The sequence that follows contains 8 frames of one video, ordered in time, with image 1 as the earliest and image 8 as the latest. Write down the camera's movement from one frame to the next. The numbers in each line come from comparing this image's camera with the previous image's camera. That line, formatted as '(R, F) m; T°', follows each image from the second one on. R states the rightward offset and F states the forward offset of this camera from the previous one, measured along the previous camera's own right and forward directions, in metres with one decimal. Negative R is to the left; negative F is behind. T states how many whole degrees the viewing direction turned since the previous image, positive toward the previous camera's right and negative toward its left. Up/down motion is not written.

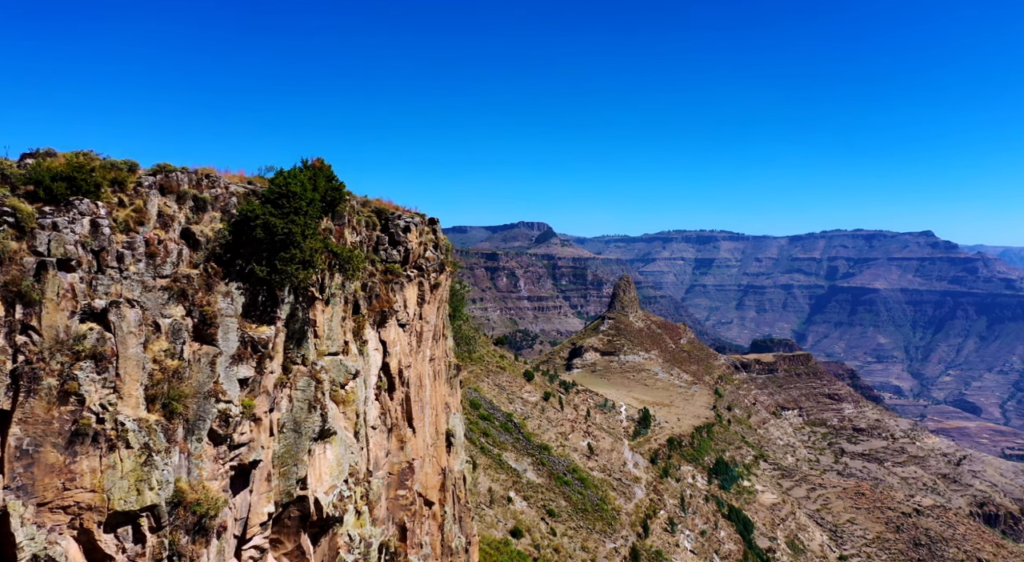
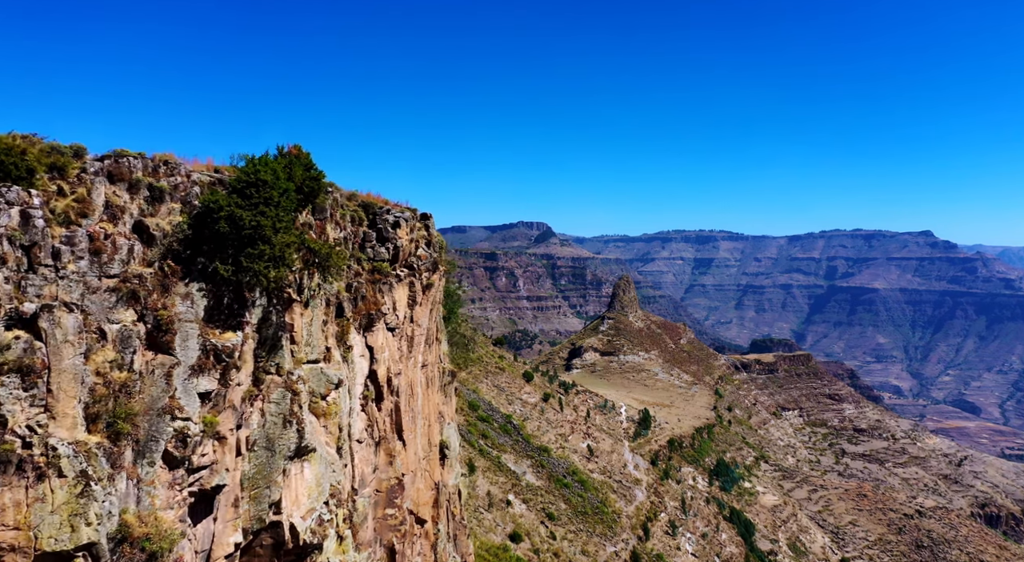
(0.0, +1.0) m; 0°
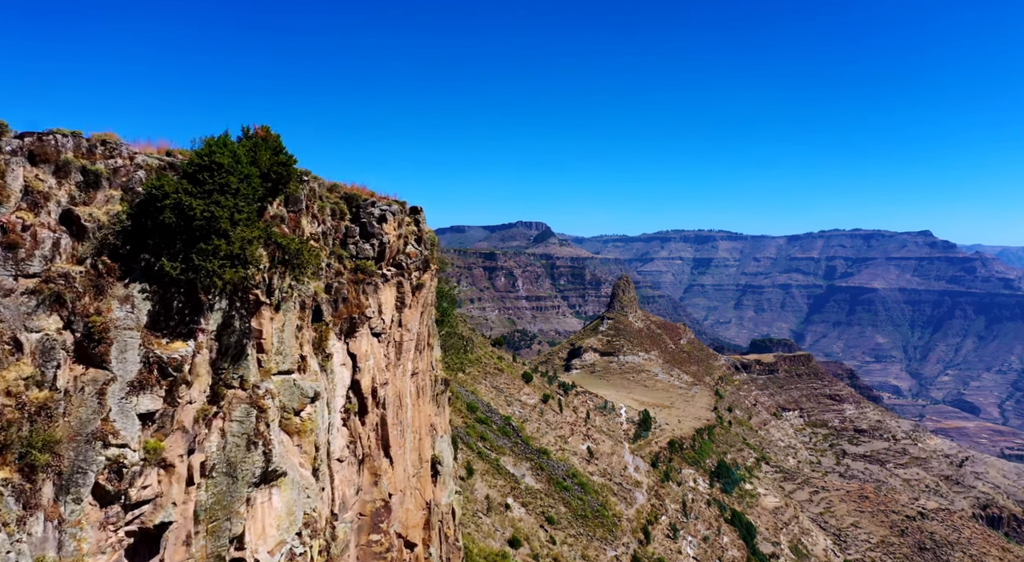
(0.0, +1.2) m; 0°
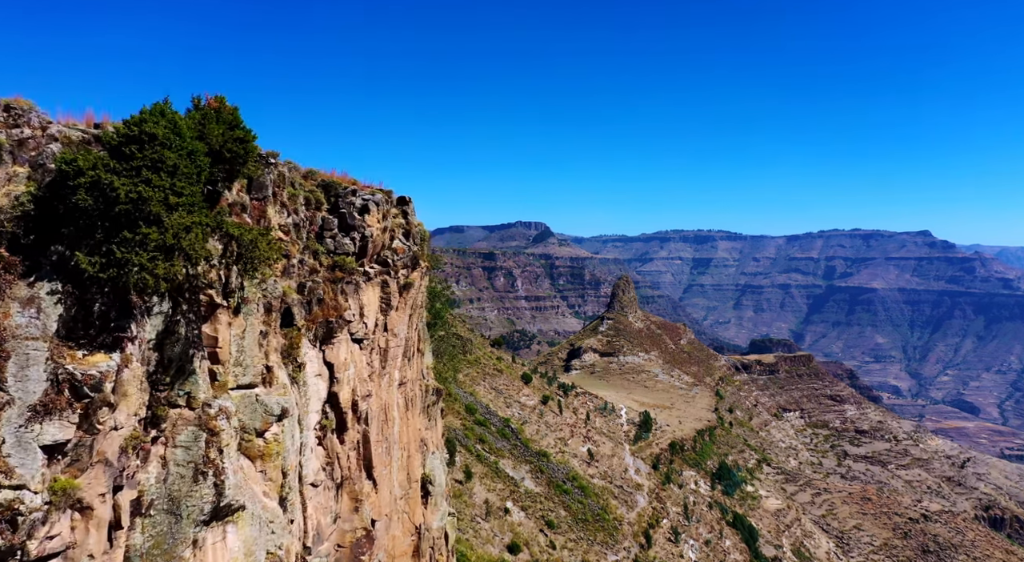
(0.0, +1.3) m; 0°
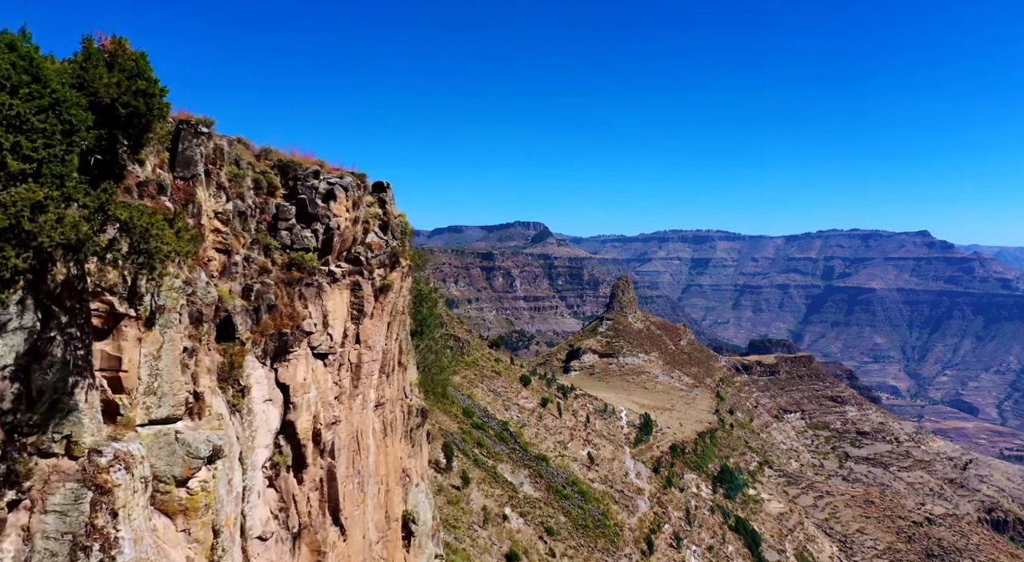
(0.0, +1.8) m; 0°
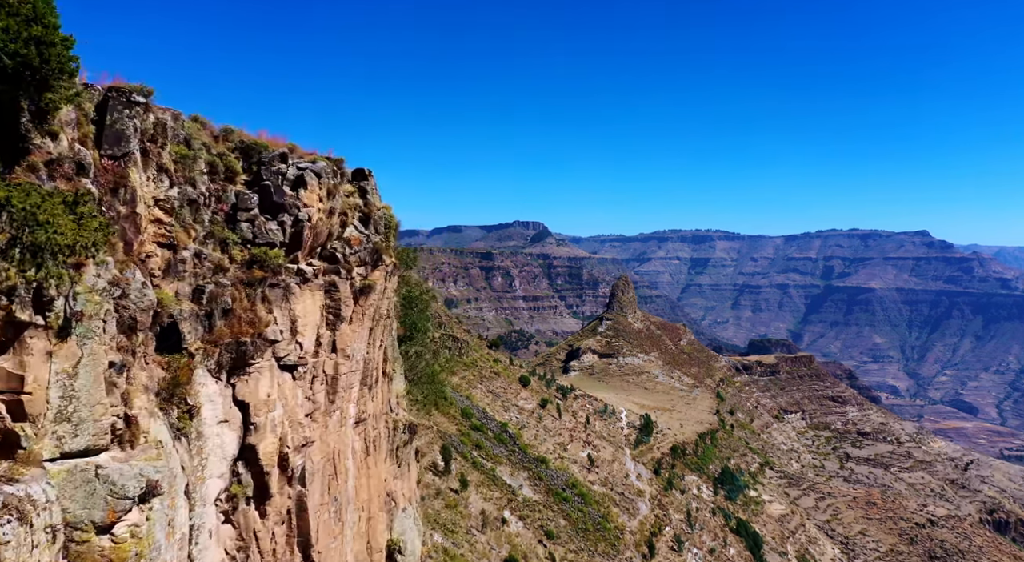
(0.0, +1.1) m; 0°
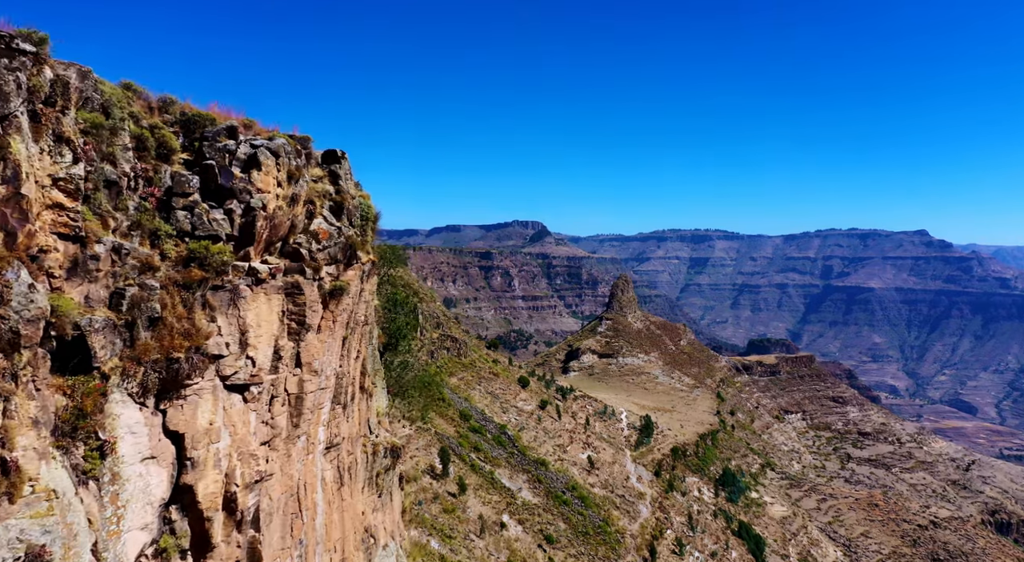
(0.0, +1.2) m; 0°
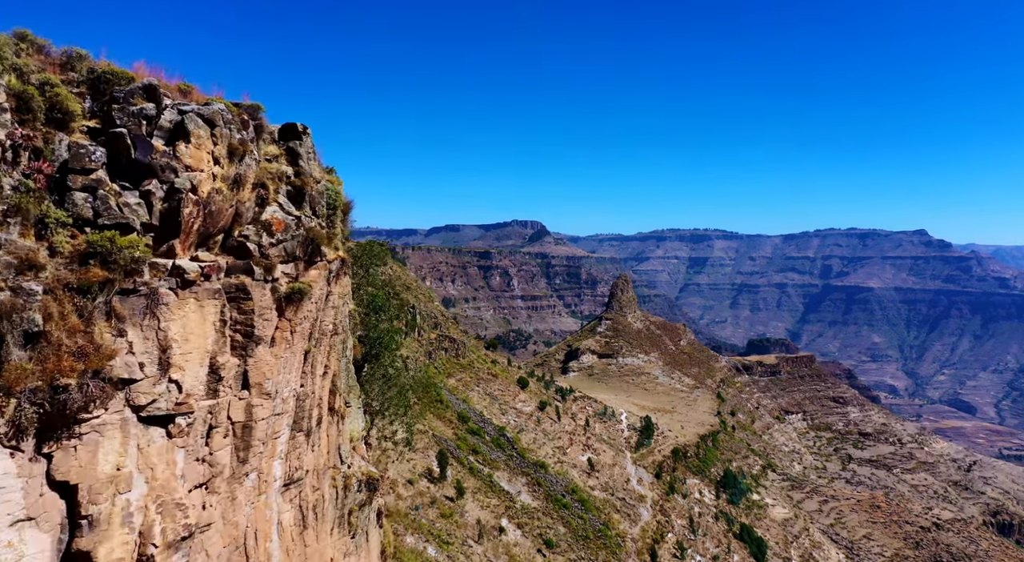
(0.0, +1.2) m; 0°
